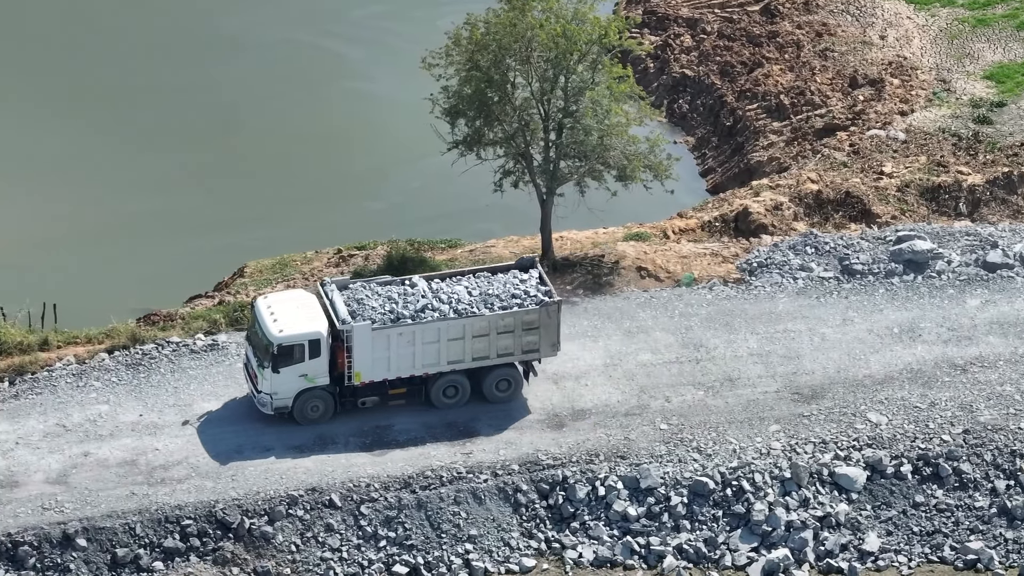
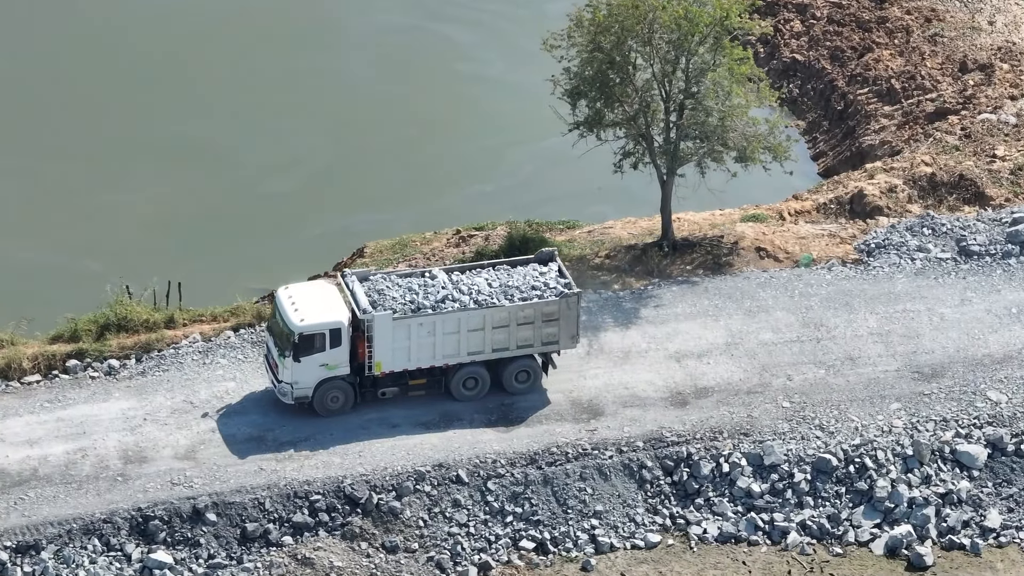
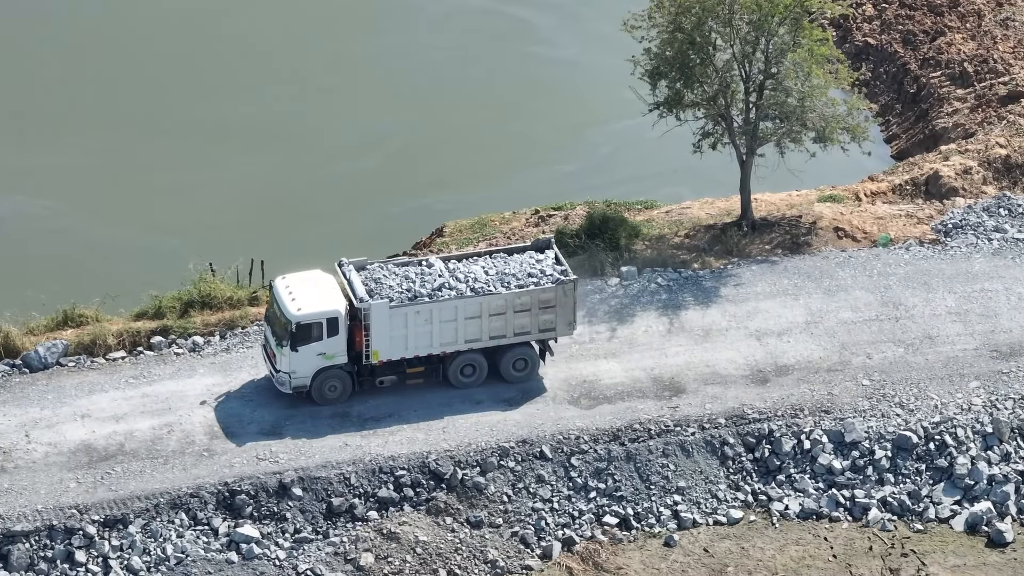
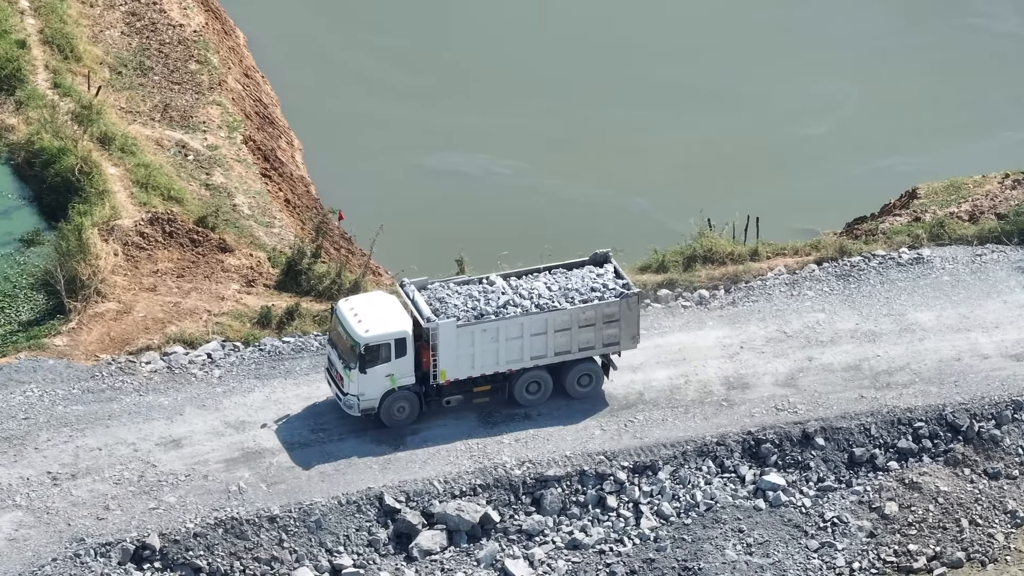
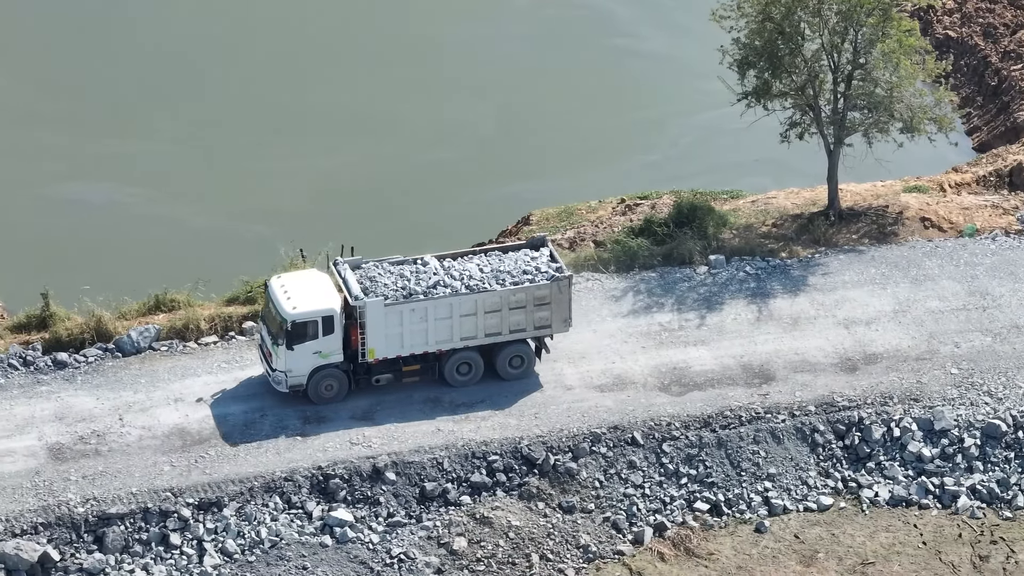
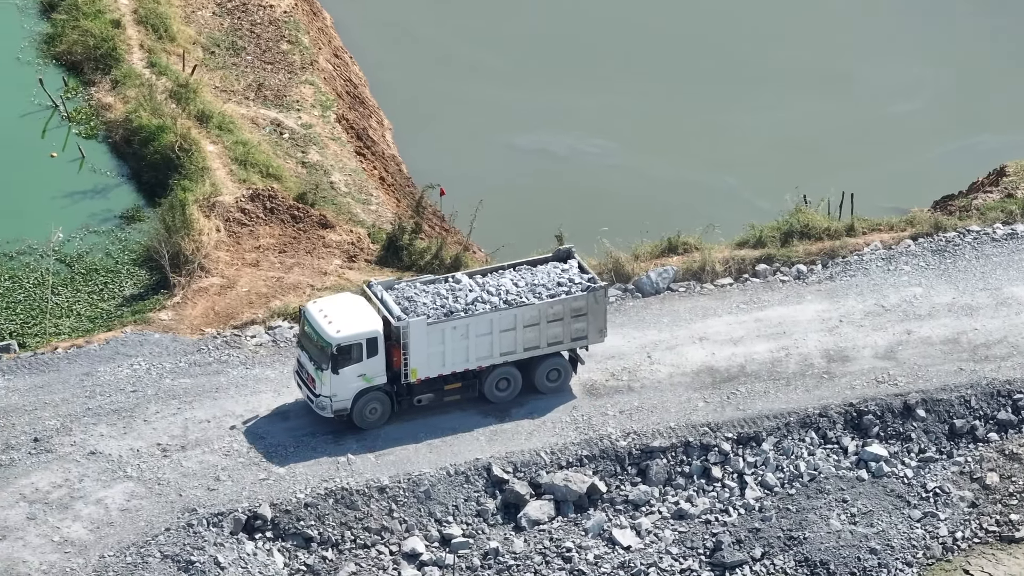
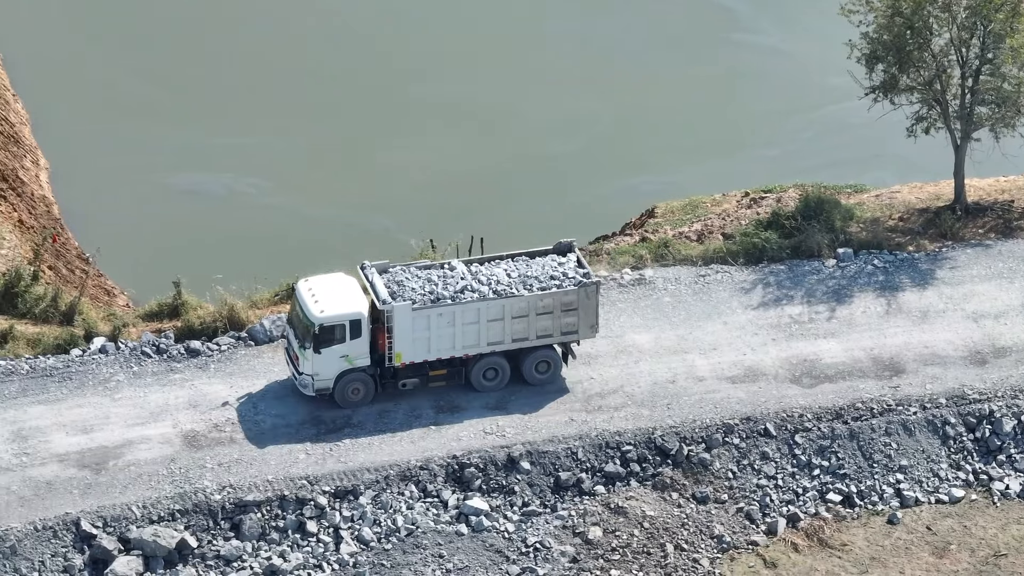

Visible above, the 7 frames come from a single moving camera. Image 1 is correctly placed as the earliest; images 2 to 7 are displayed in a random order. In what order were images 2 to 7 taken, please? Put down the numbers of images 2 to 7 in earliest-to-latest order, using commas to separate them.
2, 3, 5, 7, 4, 6
